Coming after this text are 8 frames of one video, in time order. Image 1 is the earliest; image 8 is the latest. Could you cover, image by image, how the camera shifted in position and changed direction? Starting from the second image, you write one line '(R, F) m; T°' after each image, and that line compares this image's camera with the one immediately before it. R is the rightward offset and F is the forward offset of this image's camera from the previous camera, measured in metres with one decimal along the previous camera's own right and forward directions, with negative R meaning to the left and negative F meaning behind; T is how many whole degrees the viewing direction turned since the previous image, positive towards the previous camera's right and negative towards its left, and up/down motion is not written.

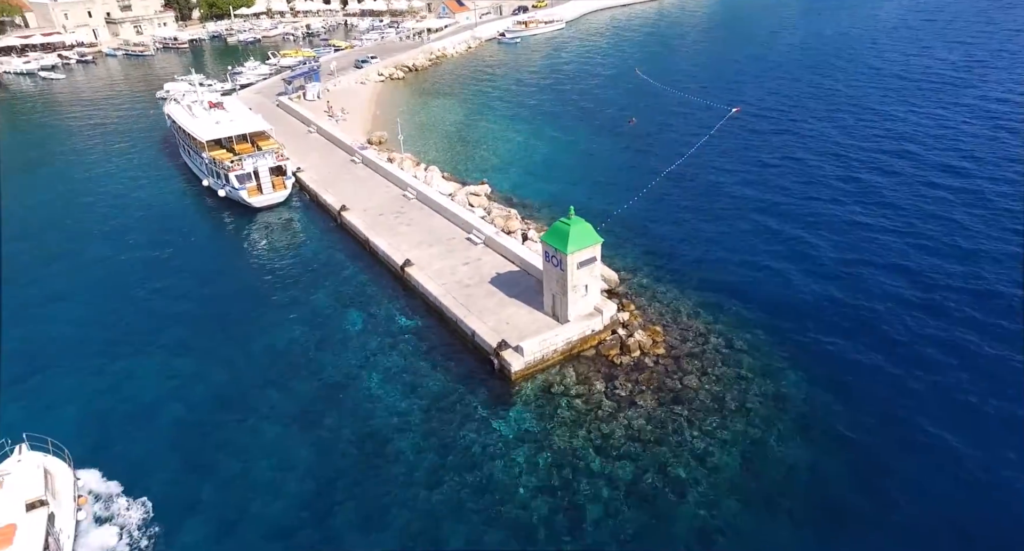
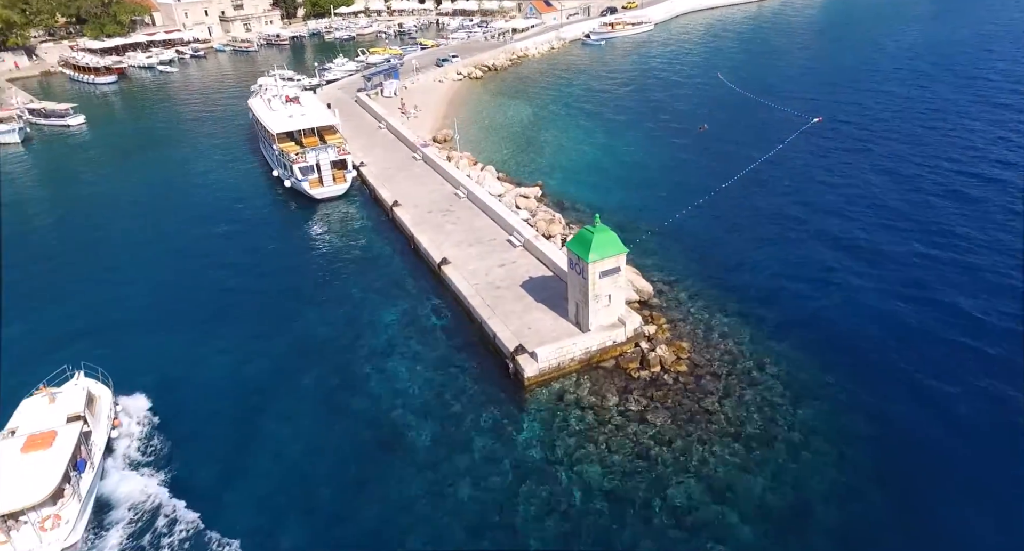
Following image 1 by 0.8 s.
(+1.8, +0.3) m; -7°
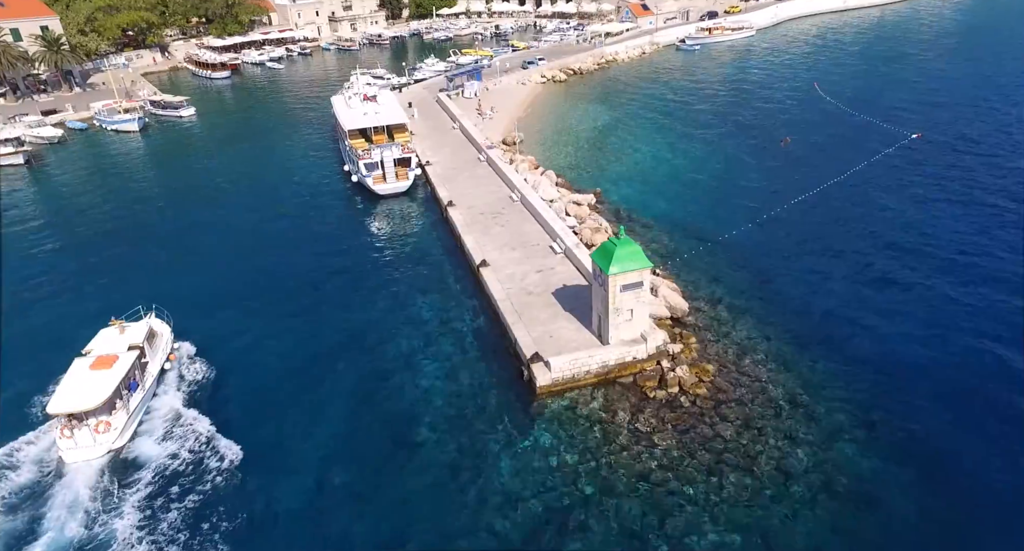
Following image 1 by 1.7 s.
(+2.0, +0.2) m; -8°
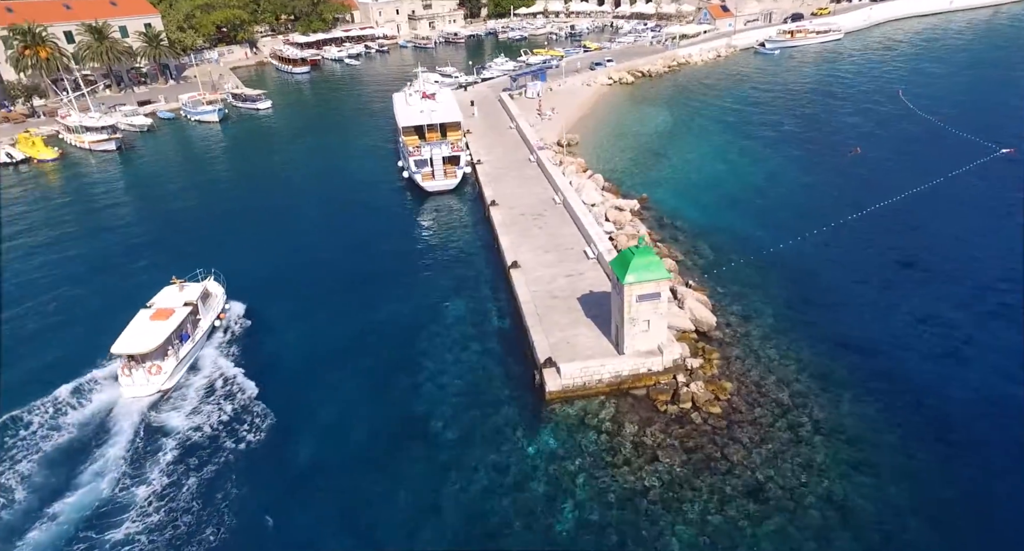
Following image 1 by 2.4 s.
(+1.5, +0.1) m; -6°
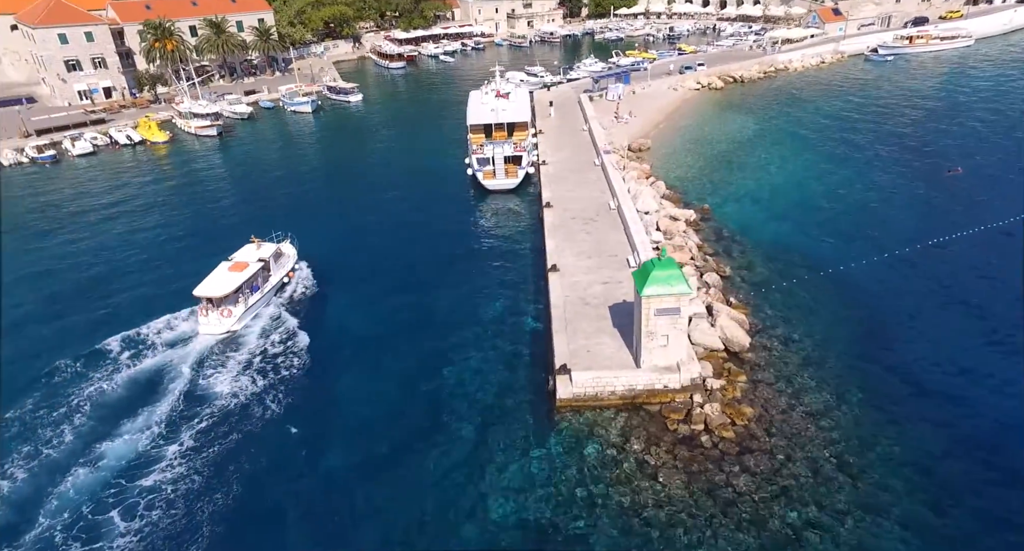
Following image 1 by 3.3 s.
(+2.0, 0.0) m; -8°
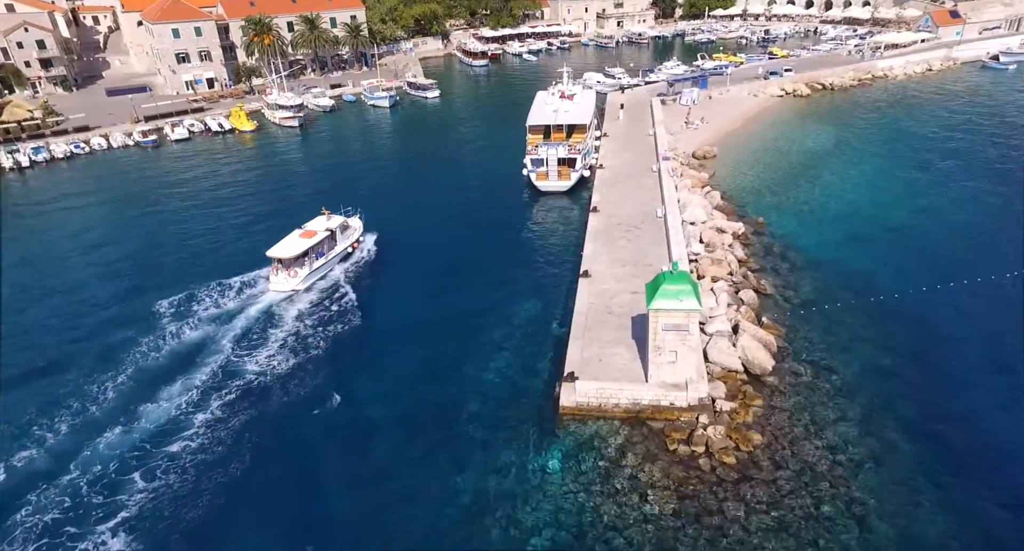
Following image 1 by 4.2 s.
(+2.0, 0.0) m; -7°
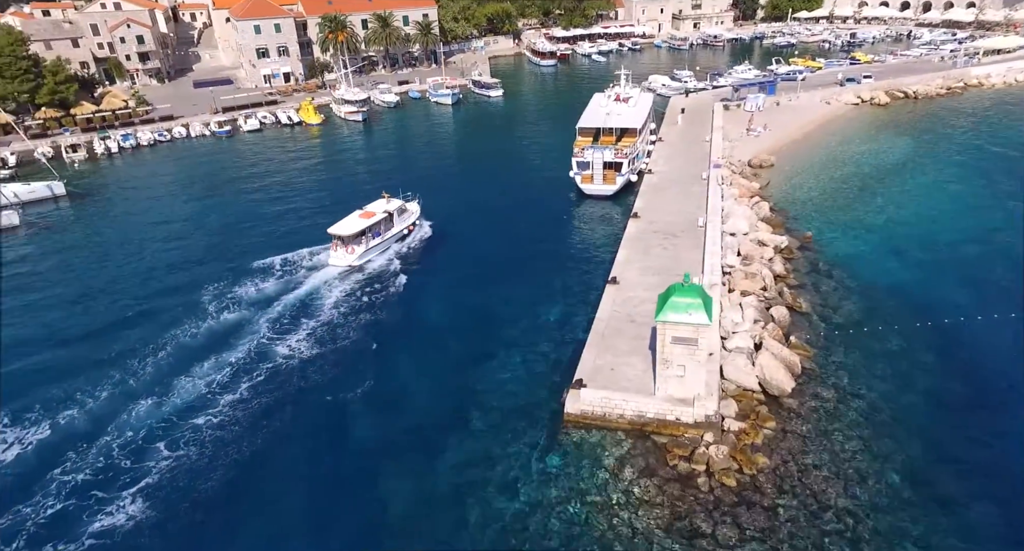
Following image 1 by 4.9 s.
(+1.6, 0.0) m; -6°
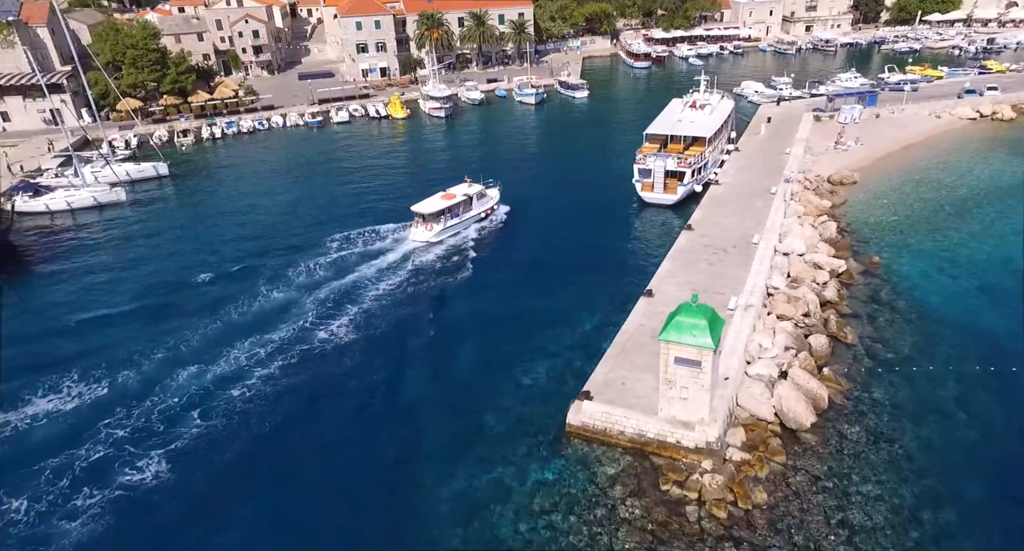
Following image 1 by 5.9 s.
(+2.3, -0.1) m; -8°
